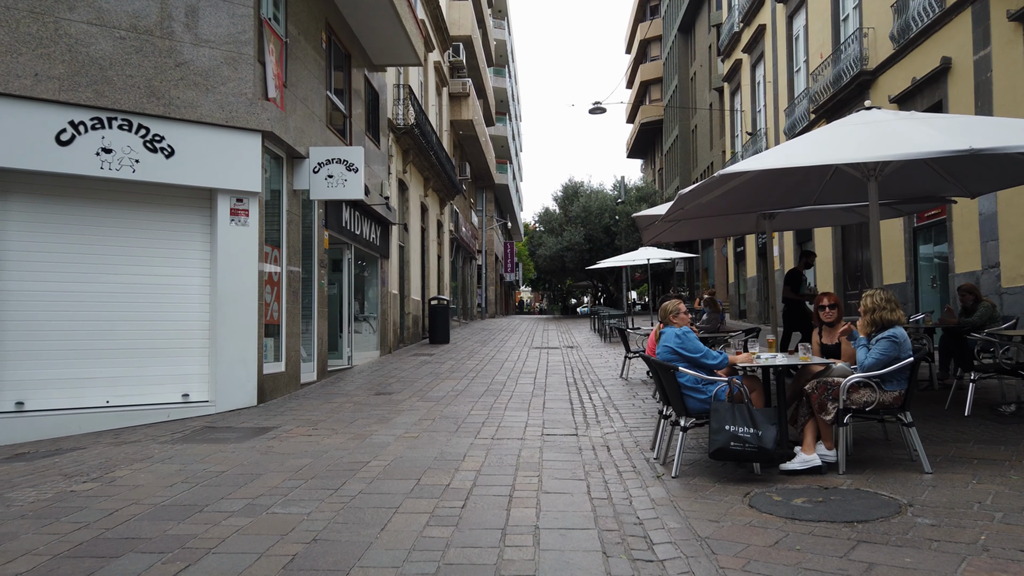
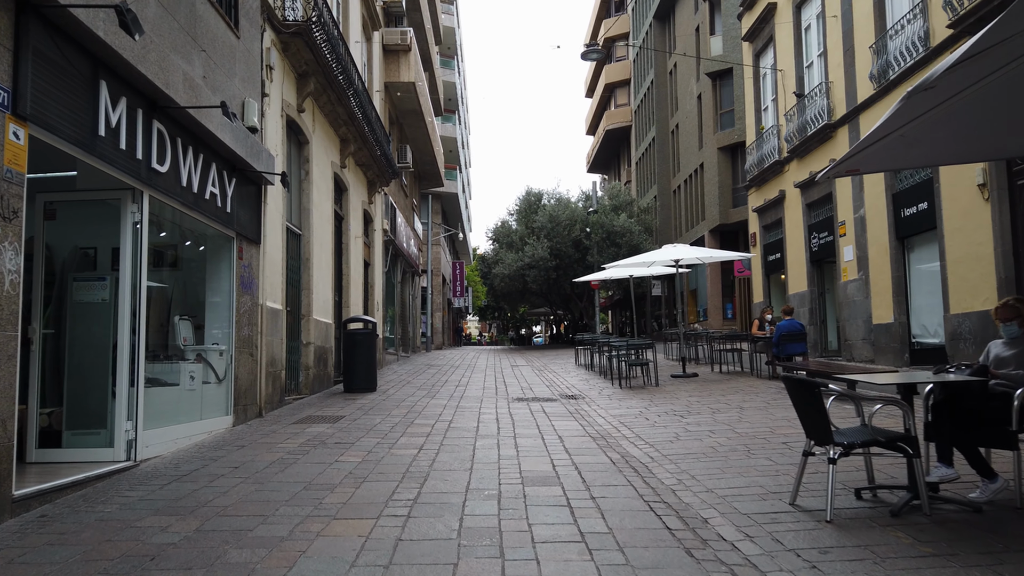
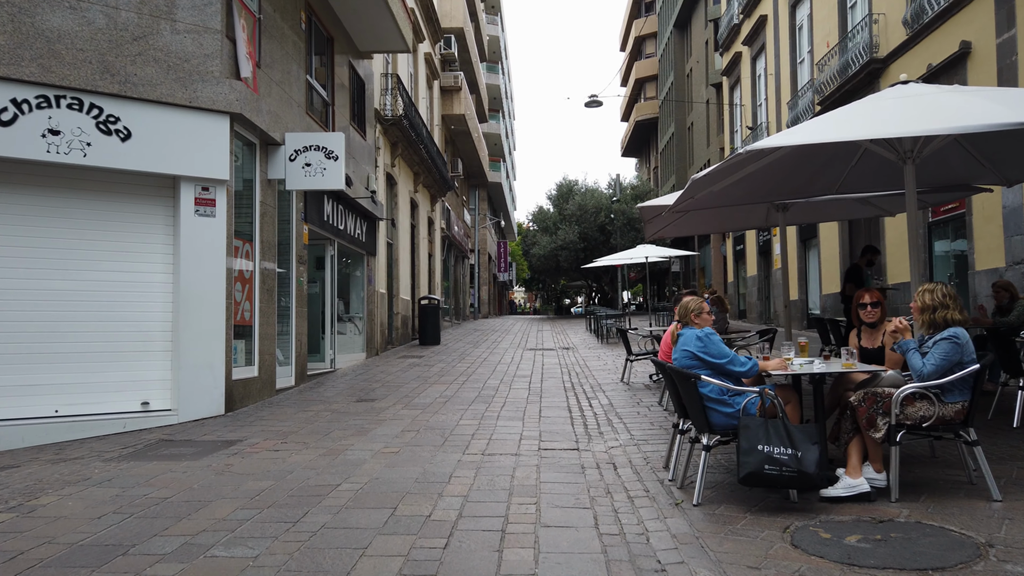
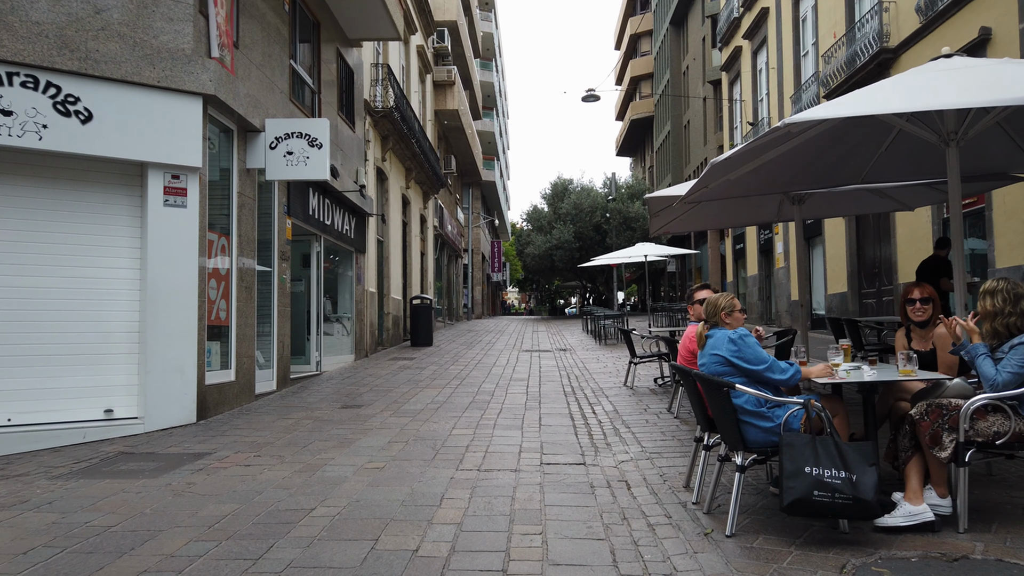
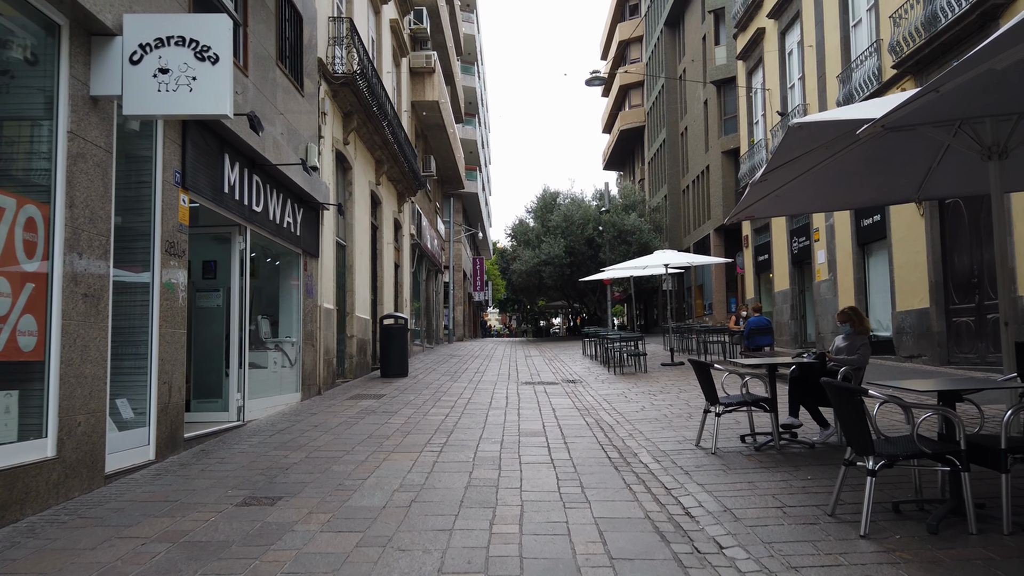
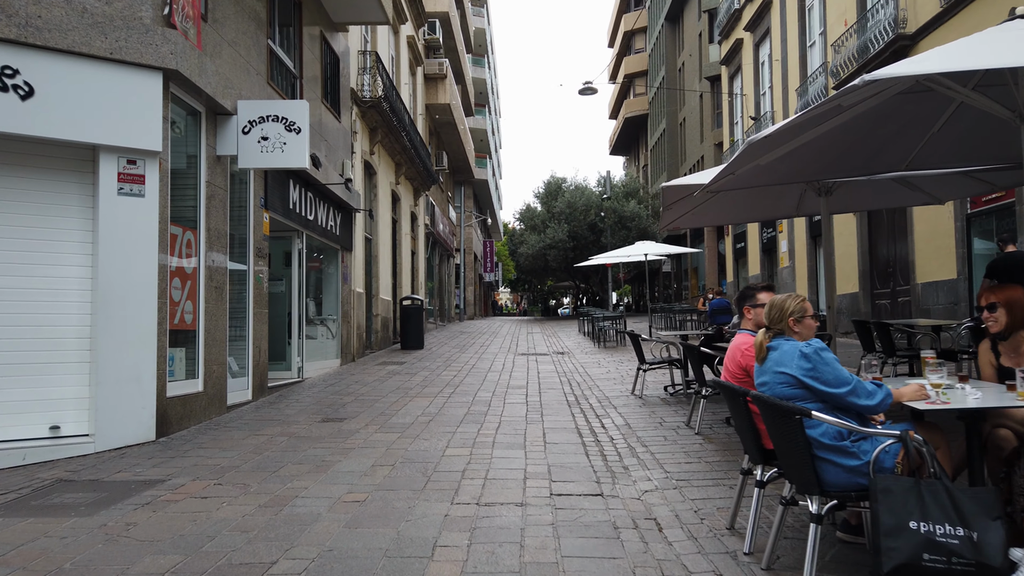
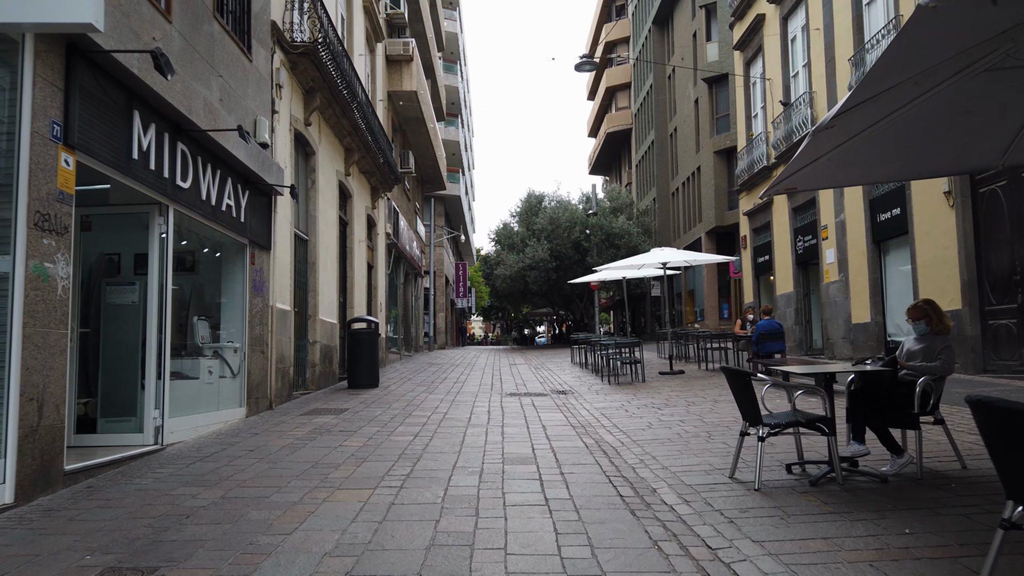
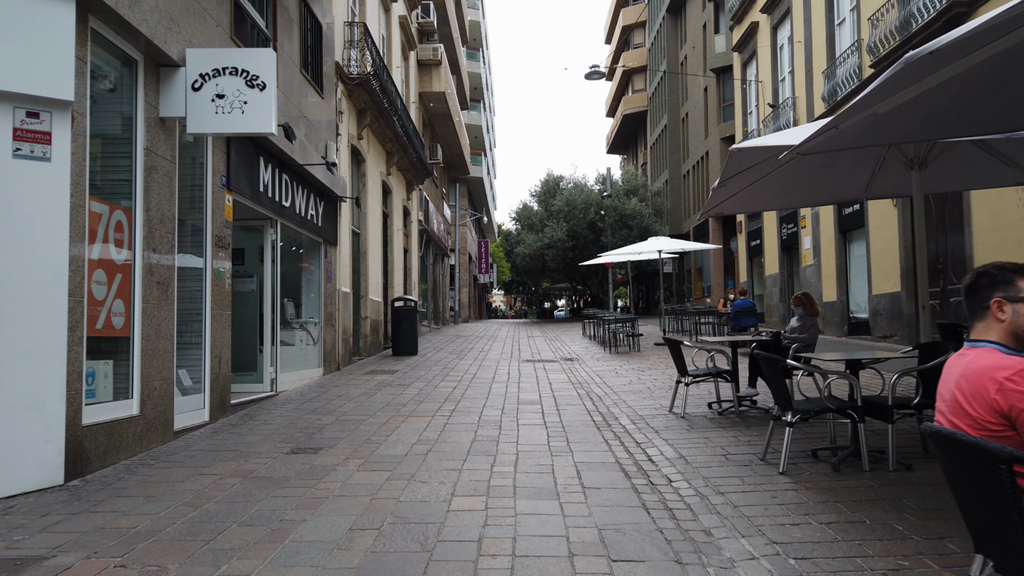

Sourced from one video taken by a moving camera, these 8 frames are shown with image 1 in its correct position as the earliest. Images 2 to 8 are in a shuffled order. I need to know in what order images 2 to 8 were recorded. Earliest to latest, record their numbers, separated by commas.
3, 4, 6, 8, 5, 7, 2
